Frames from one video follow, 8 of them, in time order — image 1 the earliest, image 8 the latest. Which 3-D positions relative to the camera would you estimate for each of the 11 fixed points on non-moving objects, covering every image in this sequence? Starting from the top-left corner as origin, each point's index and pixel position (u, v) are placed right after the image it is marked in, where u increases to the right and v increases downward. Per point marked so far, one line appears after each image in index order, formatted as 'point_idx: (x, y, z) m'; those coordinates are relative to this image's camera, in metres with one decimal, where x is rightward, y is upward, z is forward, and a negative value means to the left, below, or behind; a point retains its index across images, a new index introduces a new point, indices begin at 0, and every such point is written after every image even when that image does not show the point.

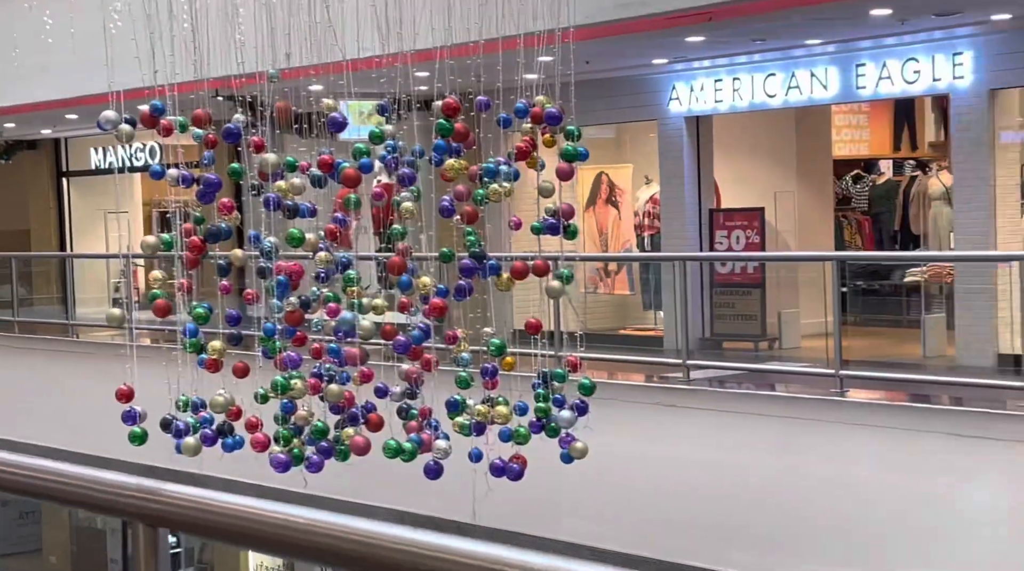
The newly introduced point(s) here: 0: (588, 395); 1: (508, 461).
0: (+0.3, -0.4, +5.2) m
1: (0.0, -0.6, +4.9) m
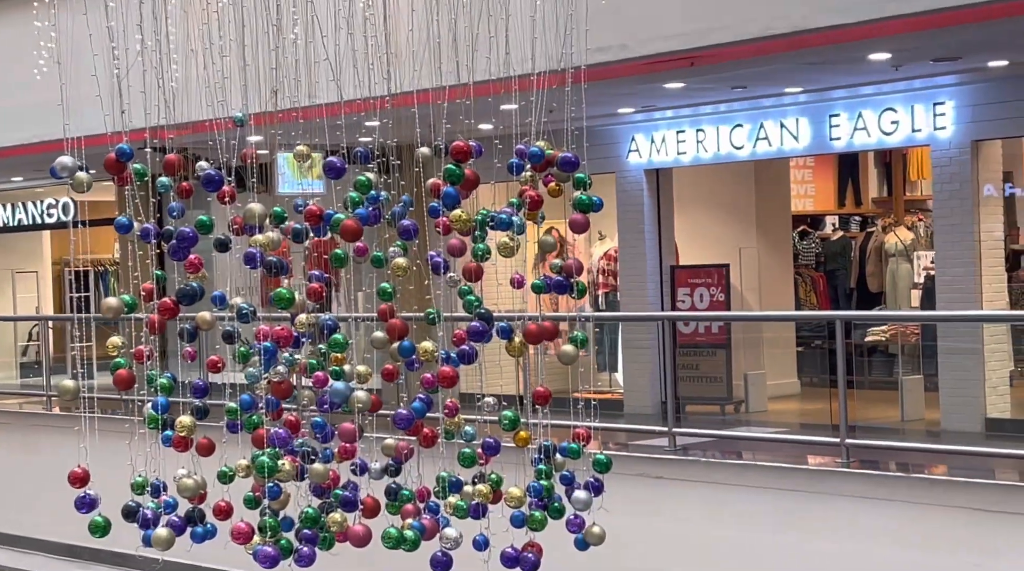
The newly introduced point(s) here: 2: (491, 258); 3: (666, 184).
0: (+0.3, -0.6, +4.7) m
1: (0.0, -0.8, +4.4) m
2: (-0.1, +0.1, +4.6) m
3: (+1.0, +0.7, +9.6) m
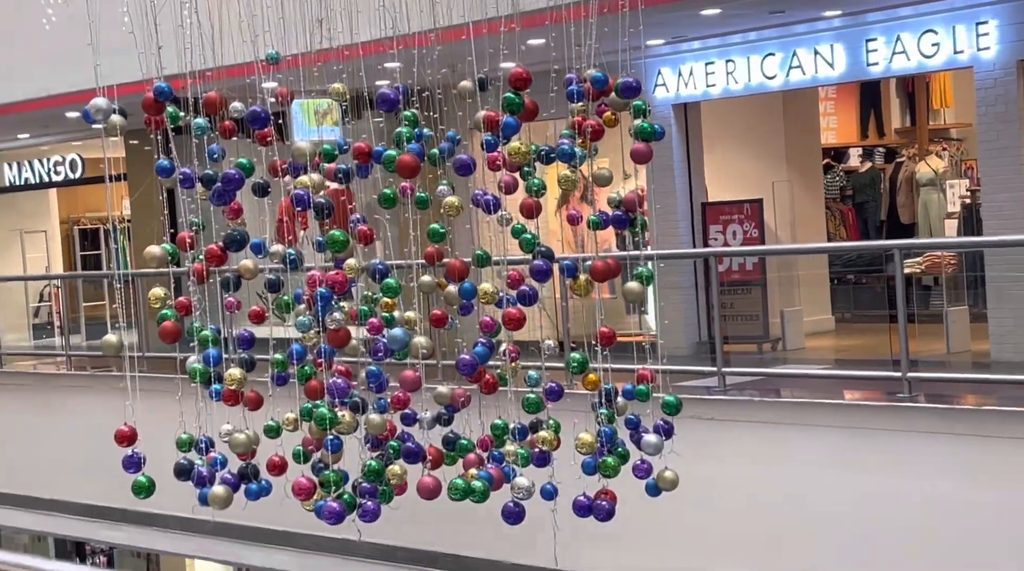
0: (+0.5, -0.4, +4.5) m
1: (+0.2, -0.6, +4.2) m
2: (+0.1, +0.3, +4.4) m
3: (+1.2, +1.1, +9.3) m
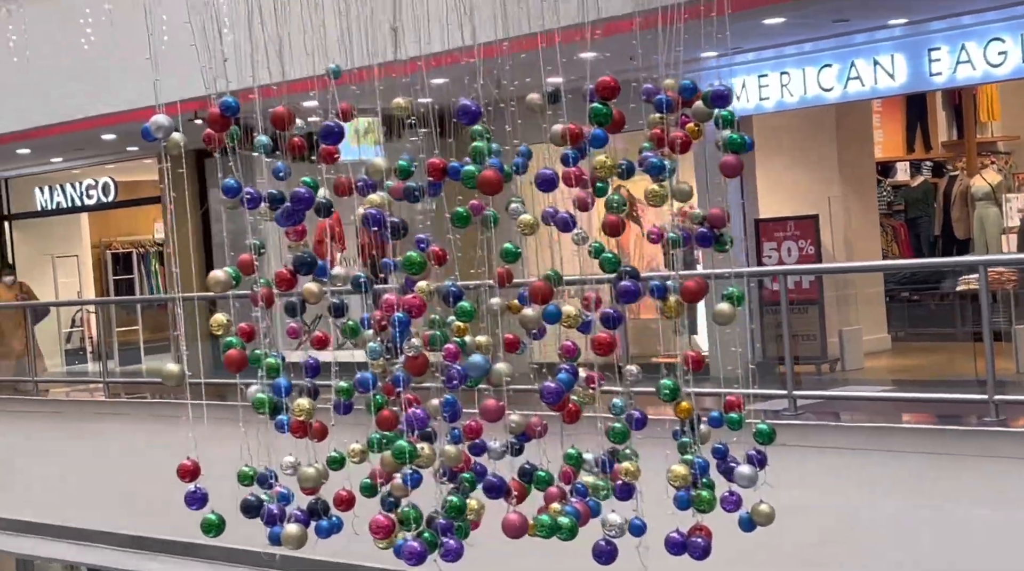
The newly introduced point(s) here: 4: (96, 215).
0: (+0.7, -0.5, +4.2) m
1: (+0.5, -0.7, +3.9) m
2: (+0.3, +0.2, +4.1) m
3: (+1.5, +1.0, +9.1) m
4: (-4.1, +0.7, +14.1) m
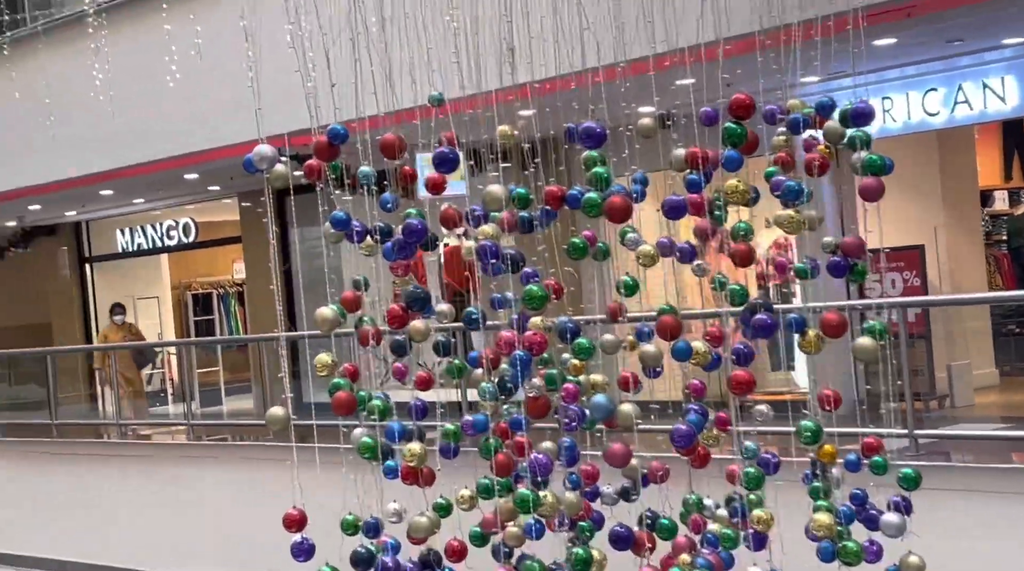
0: (+1.1, -0.5, +3.9) m
1: (+0.8, -0.8, +3.6) m
2: (+0.7, +0.1, +3.9) m
3: (+2.0, +0.8, +8.7) m
4: (-3.3, +0.3, +14.0) m
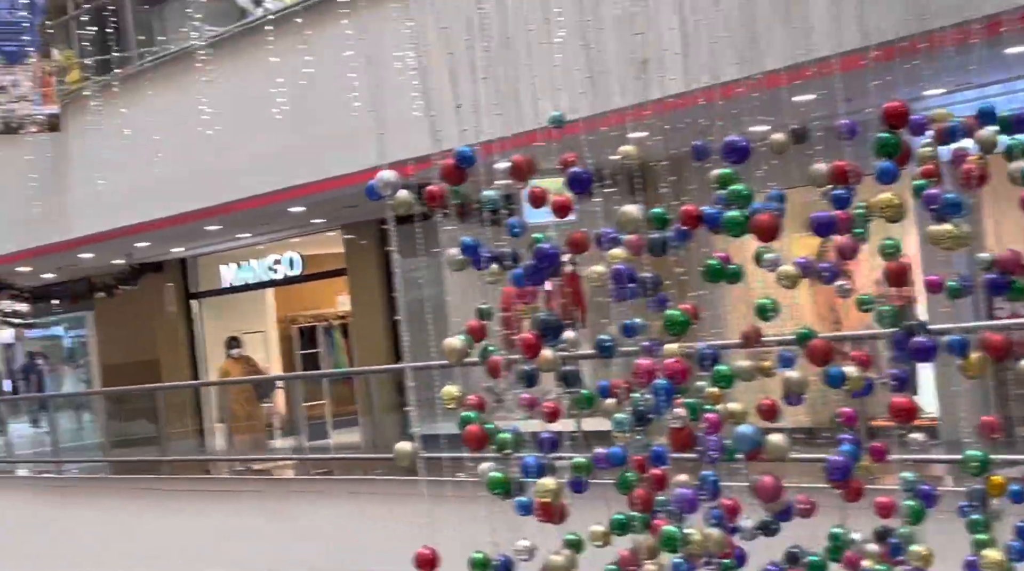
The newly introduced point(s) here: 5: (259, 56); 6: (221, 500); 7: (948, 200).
0: (+1.4, -0.6, +3.6) m
1: (+1.1, -0.8, +3.3) m
2: (+1.0, +0.1, +3.6) m
3: (+2.7, +0.6, +8.4) m
4: (-2.2, 0.0, +14.0) m
5: (-1.6, +1.5, +9.2) m
6: (-1.8, -1.3, +8.9) m
7: (+1.0, +0.2, +3.6) m
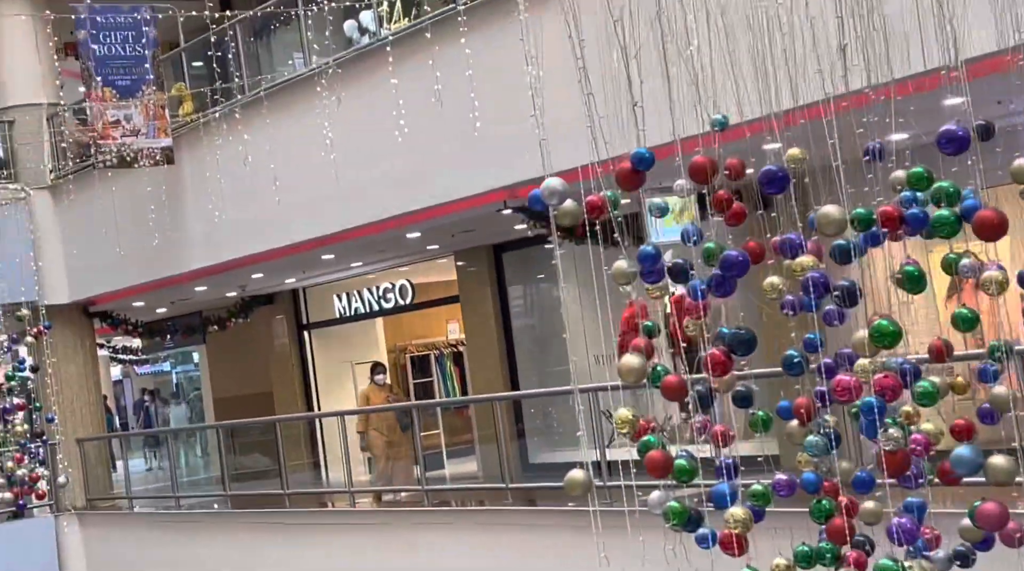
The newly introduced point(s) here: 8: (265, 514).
0: (+1.9, -0.6, +3.3) m
1: (+1.6, -0.8, +3.0) m
2: (+1.4, +0.1, +3.3) m
3: (+3.4, +0.6, +8.0) m
4: (-1.1, -0.3, +13.9) m
5: (-0.8, +1.3, +9.1) m
6: (-1.0, -1.5, +8.7) m
7: (+1.4, +0.2, +3.2) m
8: (-1.7, -1.5, +9.8) m
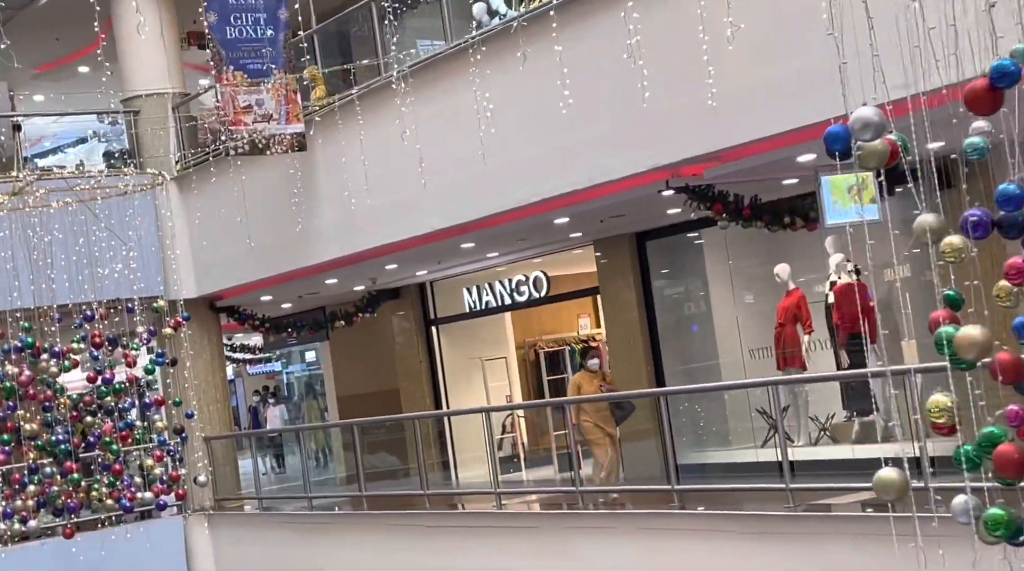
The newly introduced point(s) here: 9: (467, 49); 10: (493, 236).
0: (+2.4, -0.5, +2.5) m
1: (+2.1, -0.7, +2.2) m
2: (+2.0, +0.2, +2.5) m
3: (+4.3, +0.7, +7.1) m
4: (+0.2, -0.2, +13.3) m
5: (+0.1, +1.4, +8.4) m
6: (0.0, -1.4, +8.1) m
7: (+2.0, +0.3, +2.5) m
8: (-0.7, -1.5, +9.3) m
9: (-0.3, +1.5, +9.1) m
10: (-0.1, +0.4, +10.5) m
